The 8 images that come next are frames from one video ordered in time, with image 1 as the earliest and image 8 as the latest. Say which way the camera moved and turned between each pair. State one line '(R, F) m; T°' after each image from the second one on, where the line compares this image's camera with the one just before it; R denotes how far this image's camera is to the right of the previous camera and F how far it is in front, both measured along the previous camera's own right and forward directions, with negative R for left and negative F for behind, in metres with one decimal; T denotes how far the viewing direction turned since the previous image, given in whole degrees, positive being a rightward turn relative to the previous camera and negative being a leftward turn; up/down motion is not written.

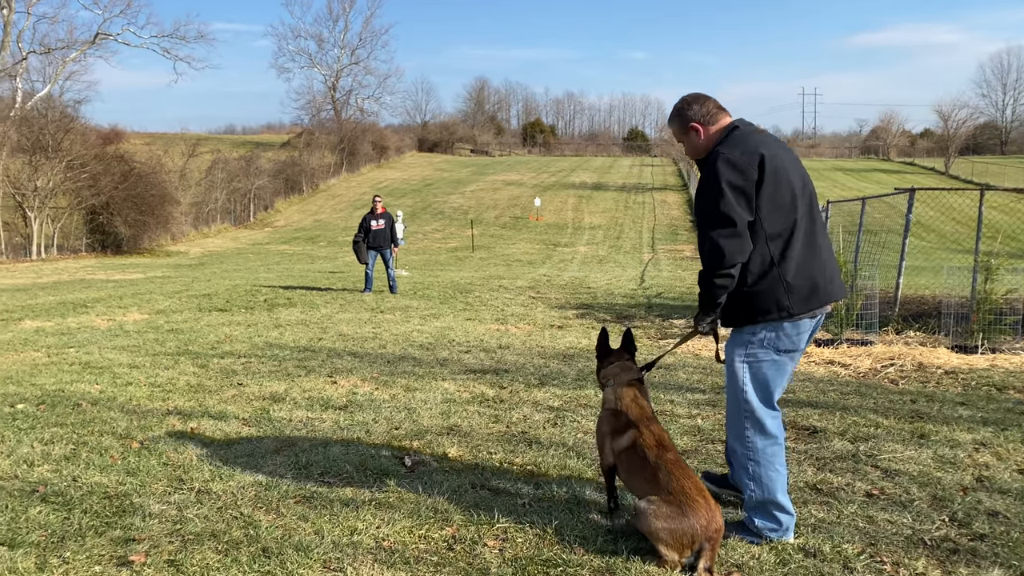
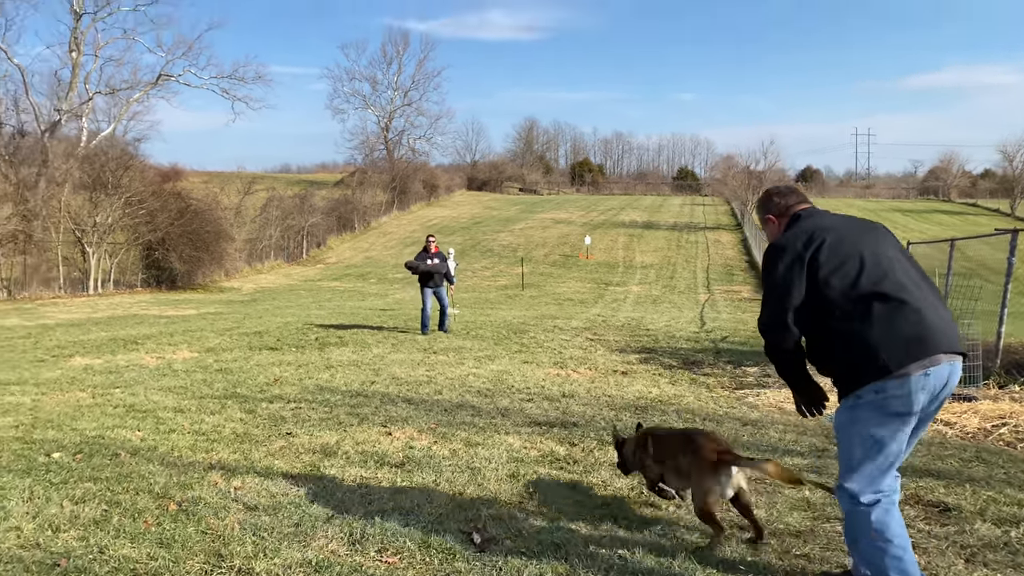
(-0.2, +0.4) m; -3°
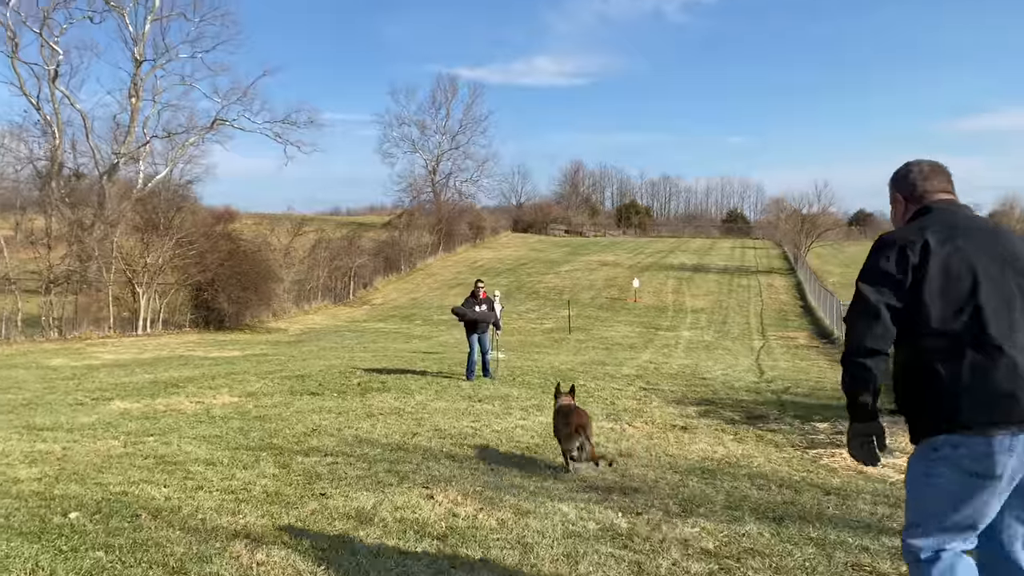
(-0.1, +0.4) m; -3°
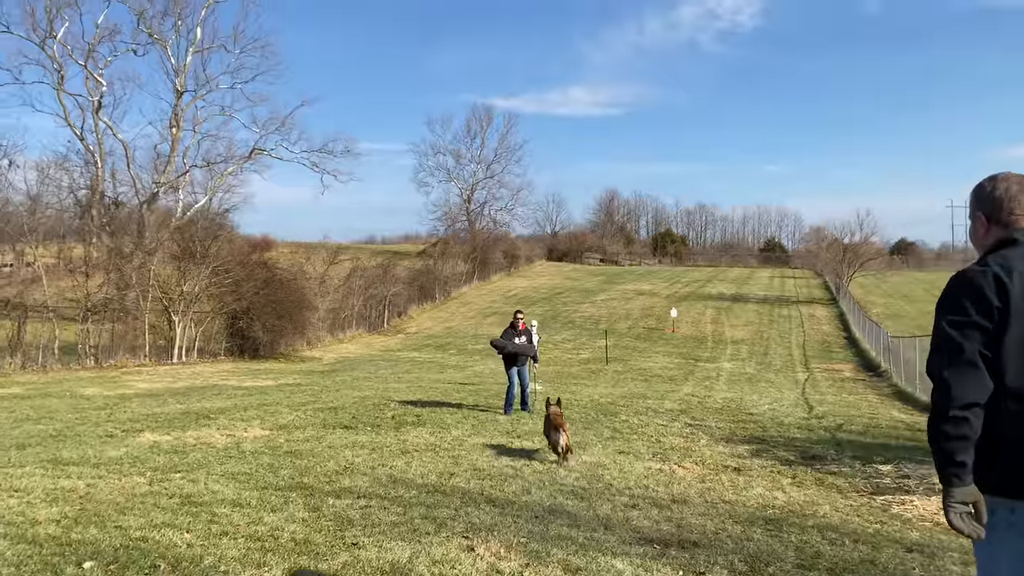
(-0.1, +0.3) m; -2°
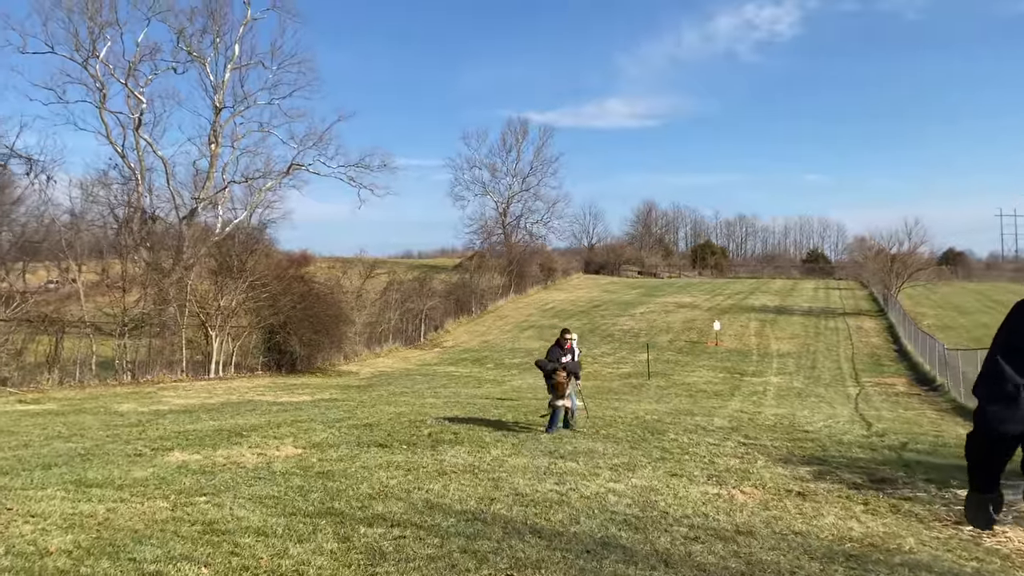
(-0.1, +0.4) m; -3°
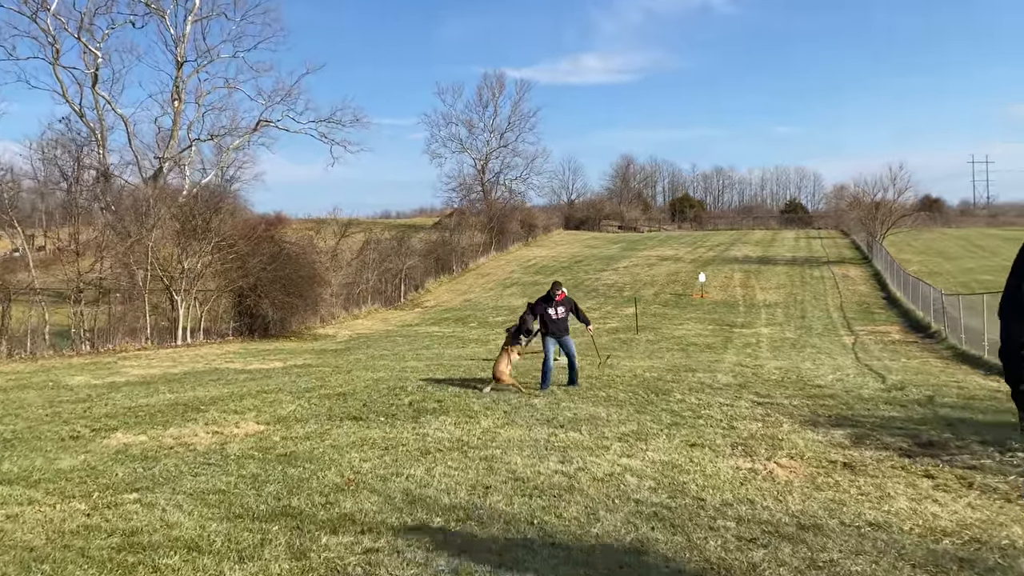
(-0.1, +1.1) m; +1°
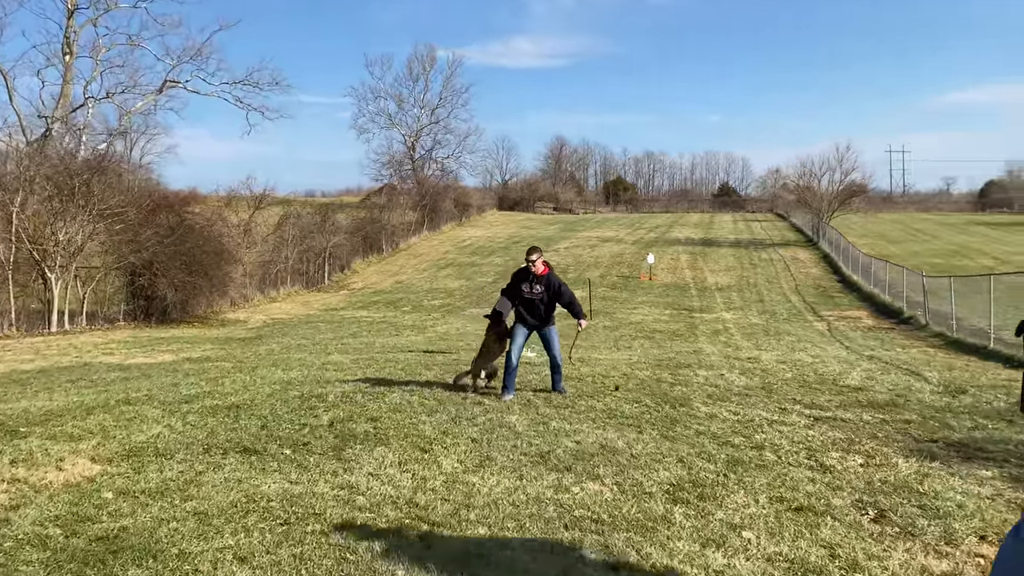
(-0.3, +2.7) m; +5°
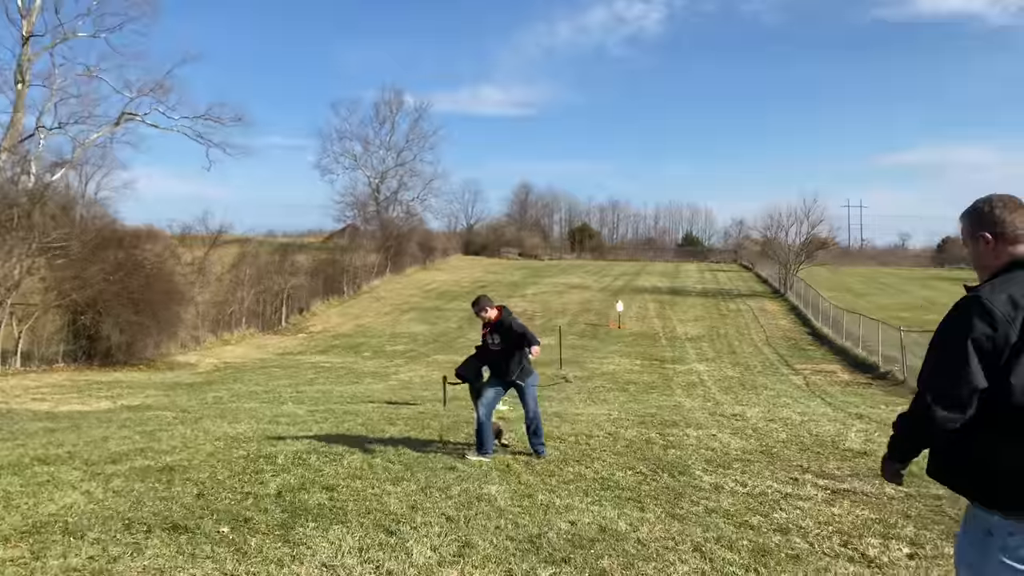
(-0.1, +0.8) m; +3°
